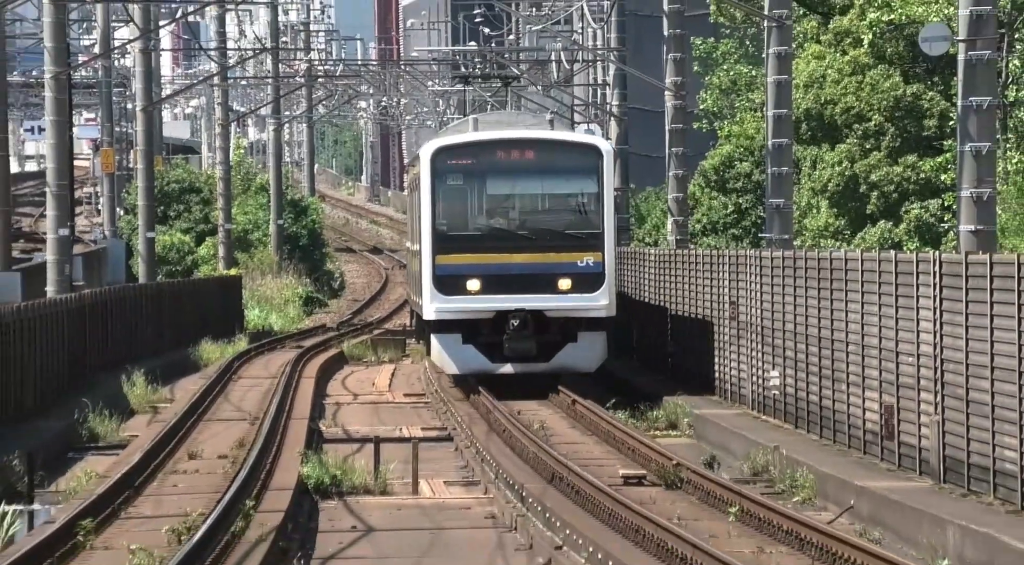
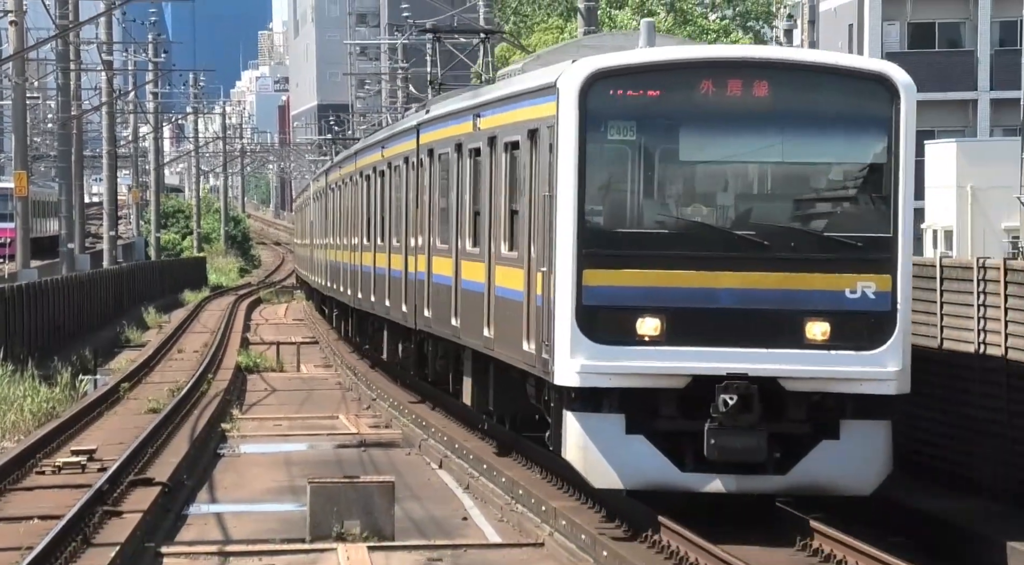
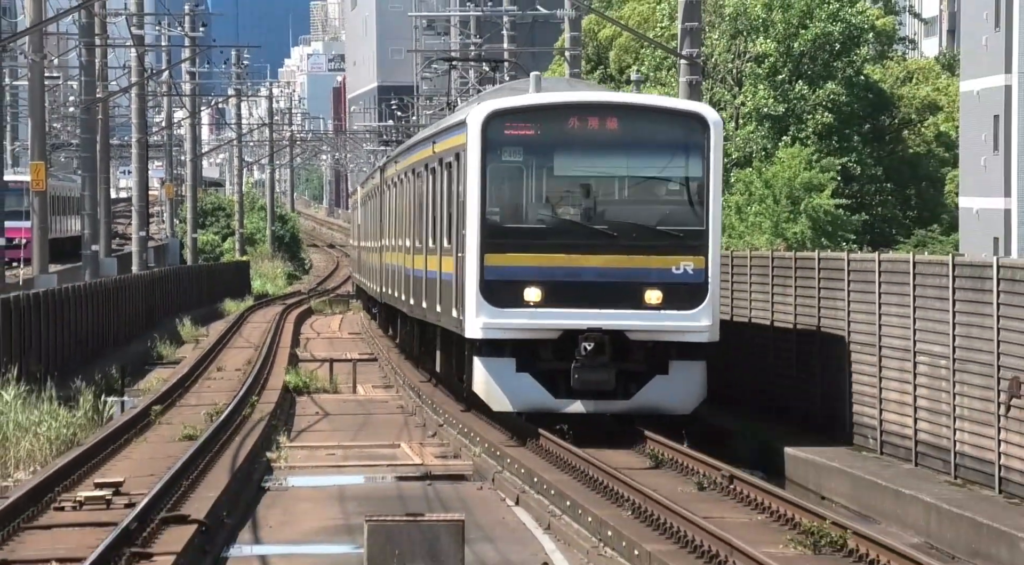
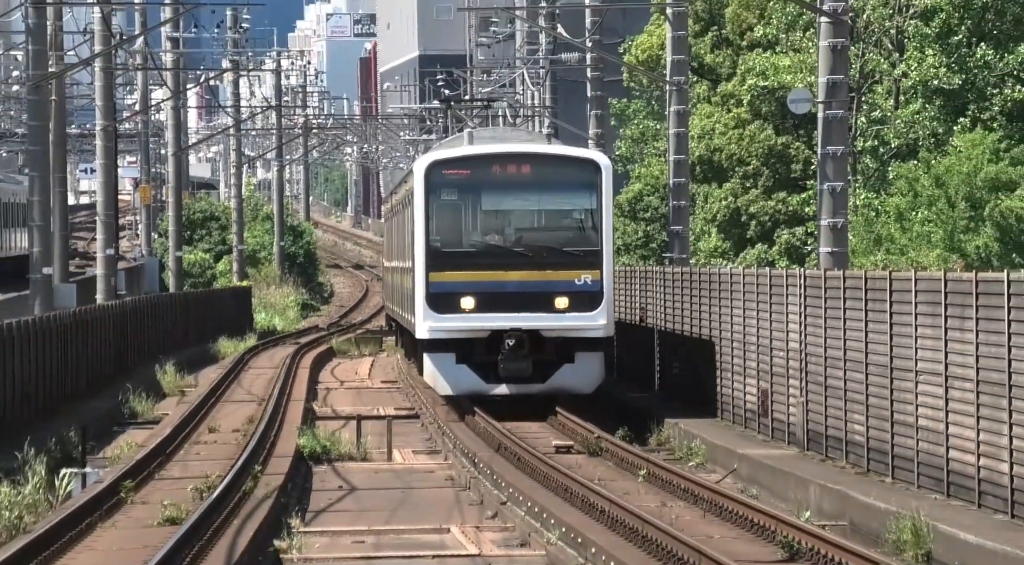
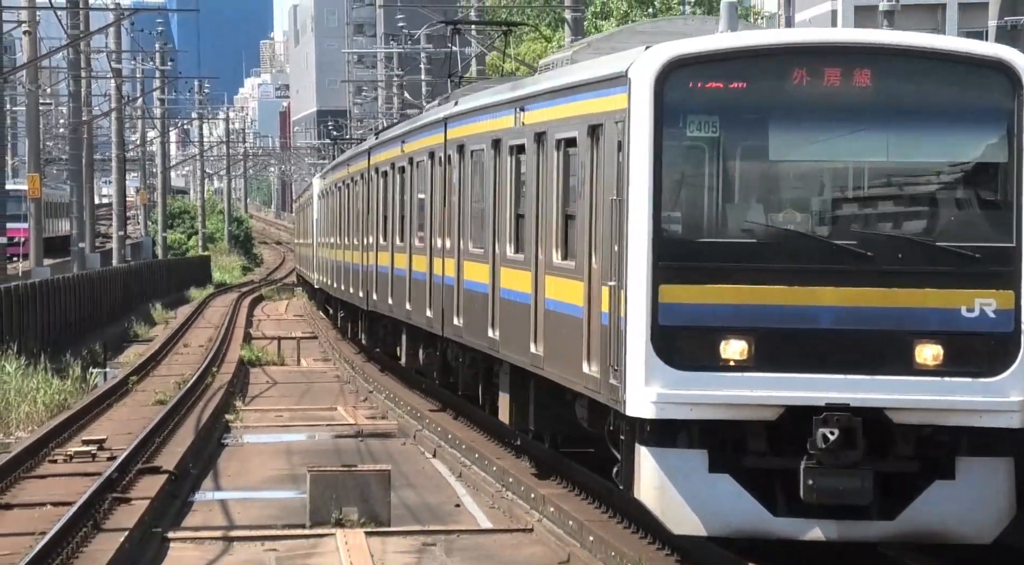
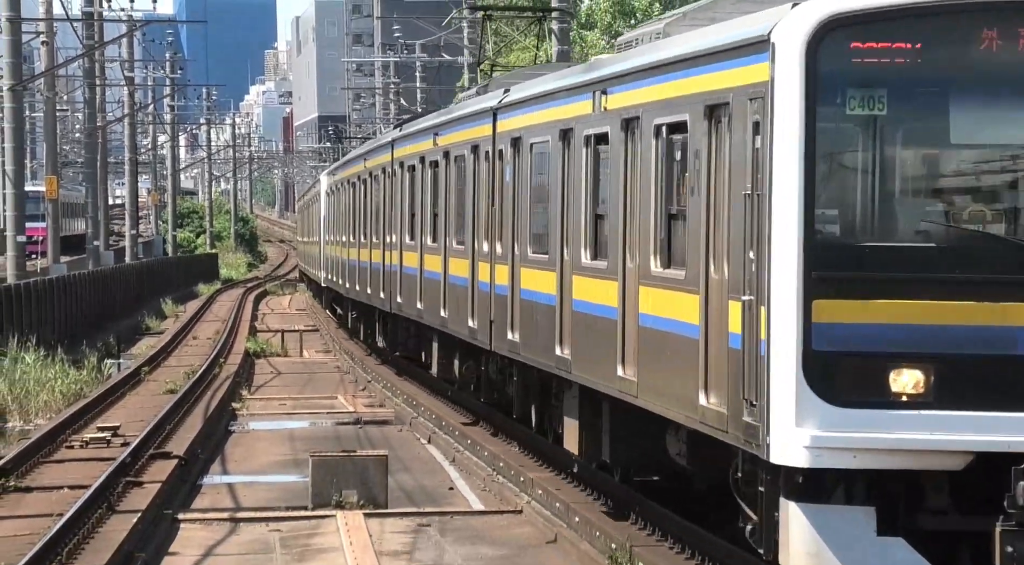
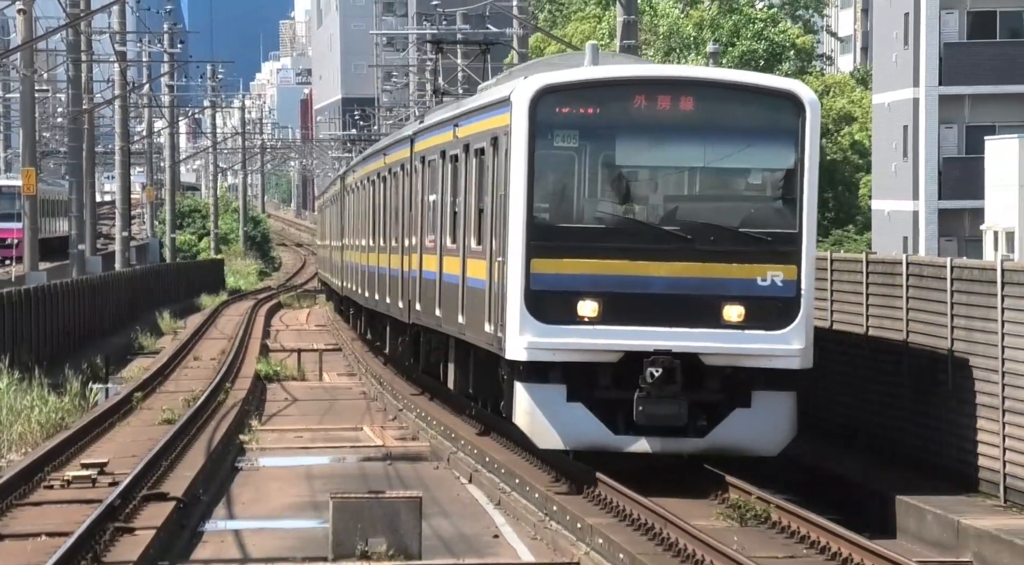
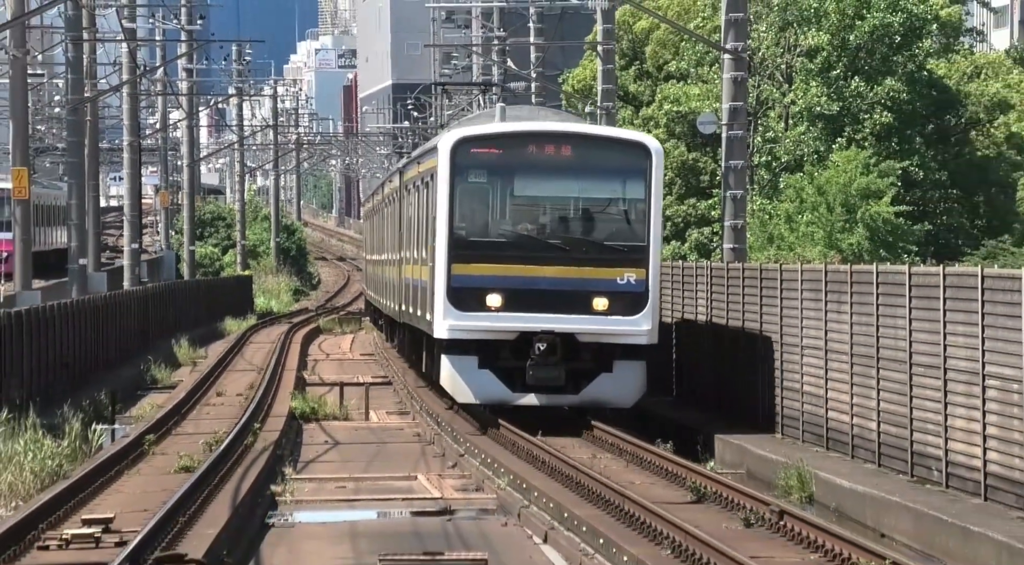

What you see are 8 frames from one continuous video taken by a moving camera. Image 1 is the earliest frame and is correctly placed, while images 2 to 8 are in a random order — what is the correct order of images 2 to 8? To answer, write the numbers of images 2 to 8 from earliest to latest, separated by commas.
4, 8, 3, 7, 2, 5, 6
